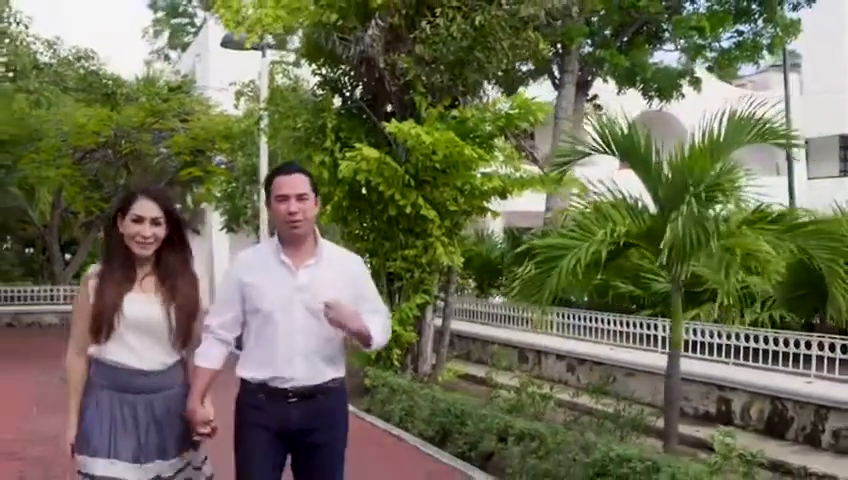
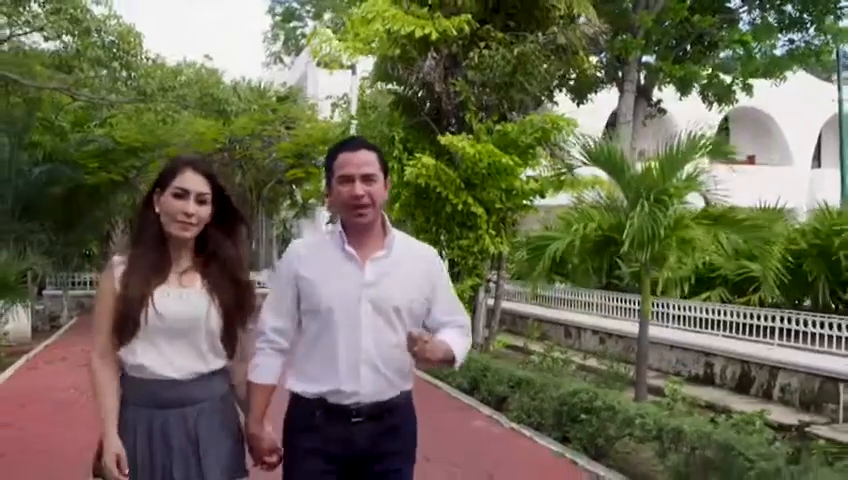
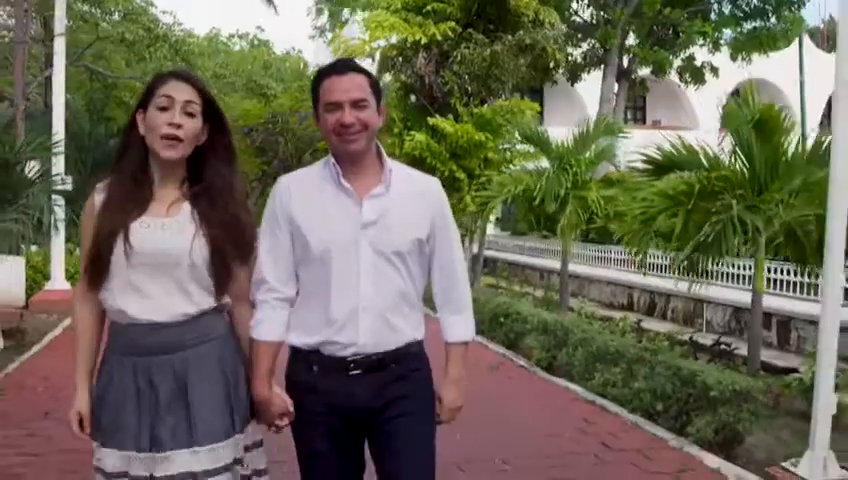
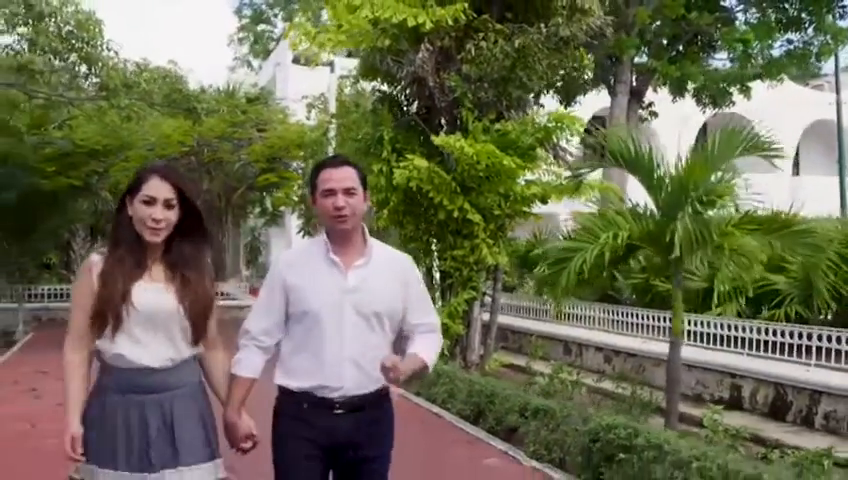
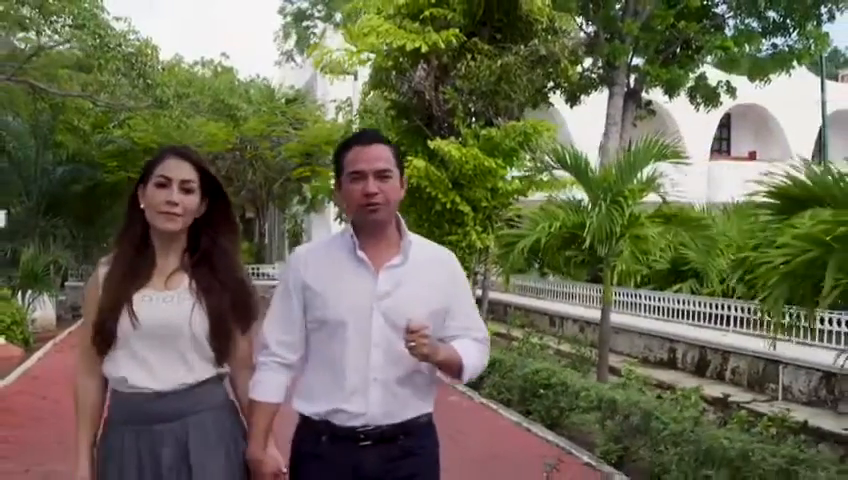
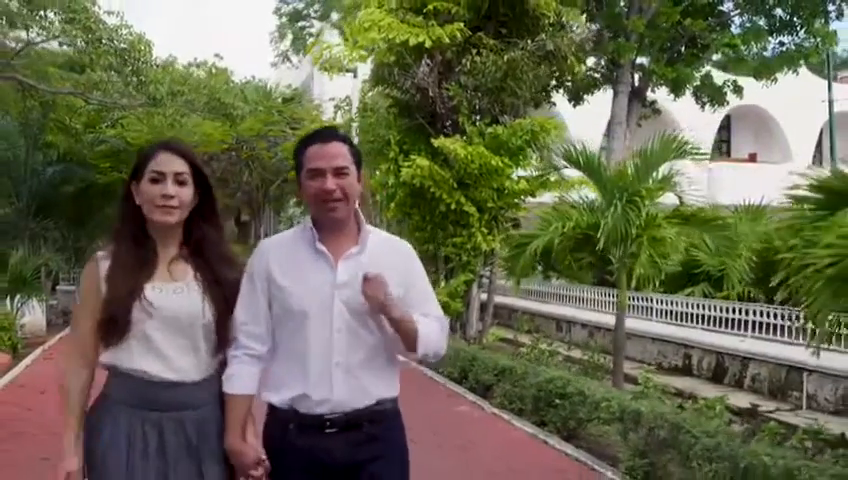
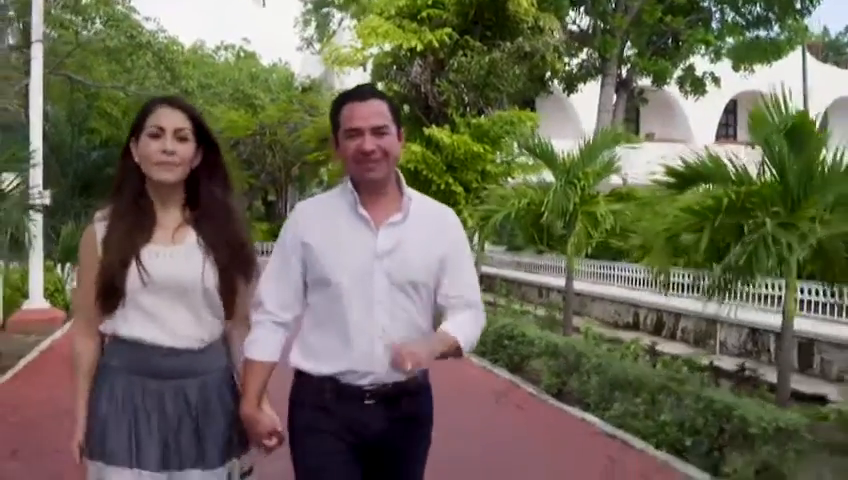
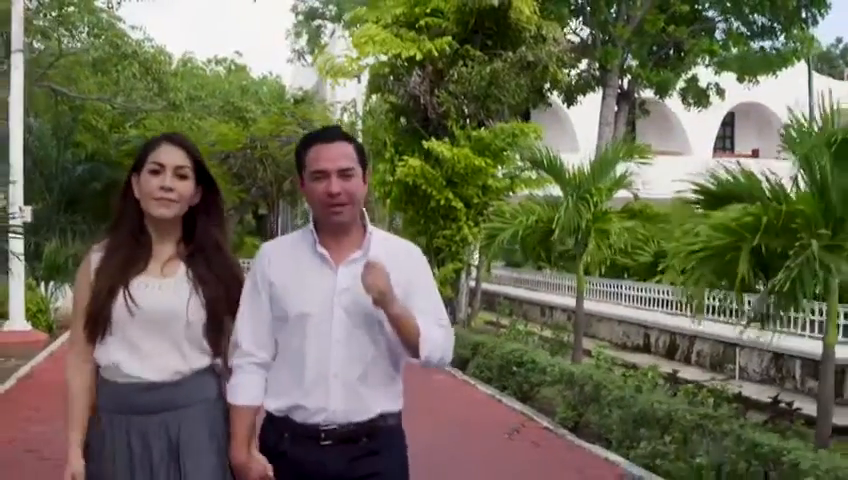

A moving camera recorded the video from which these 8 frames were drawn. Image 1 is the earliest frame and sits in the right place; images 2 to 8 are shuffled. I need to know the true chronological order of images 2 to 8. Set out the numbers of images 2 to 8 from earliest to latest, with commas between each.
4, 2, 6, 5, 8, 7, 3
